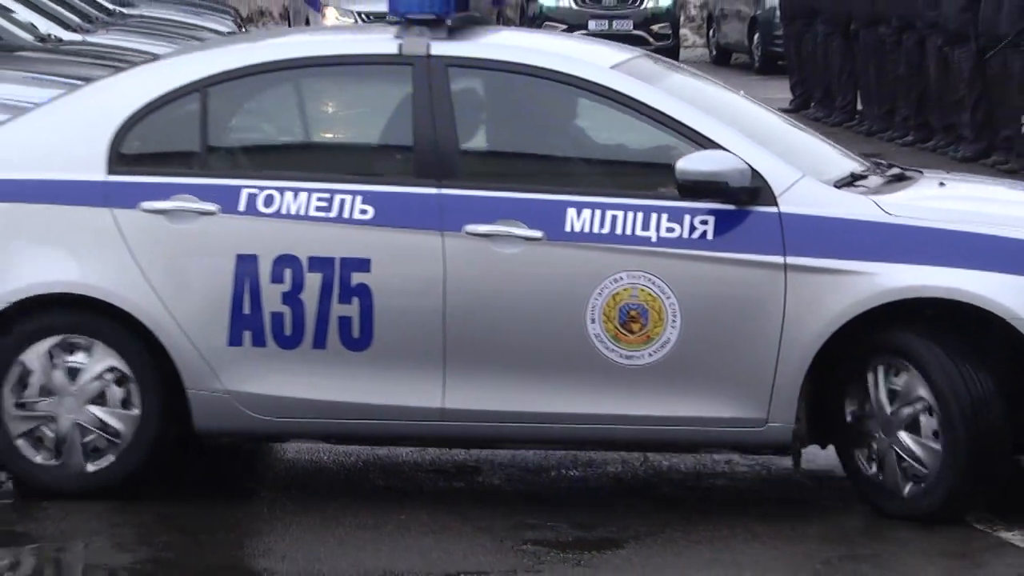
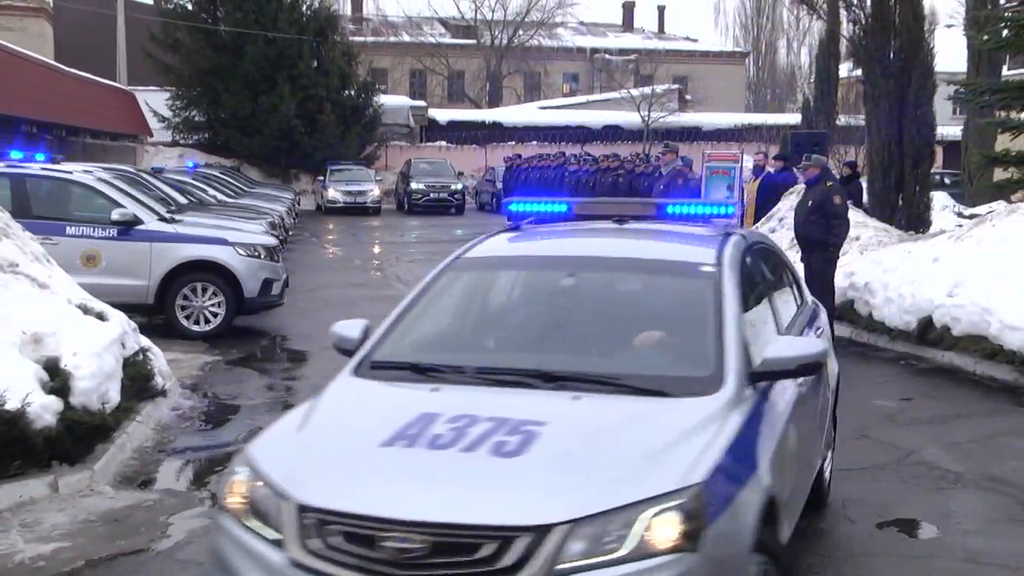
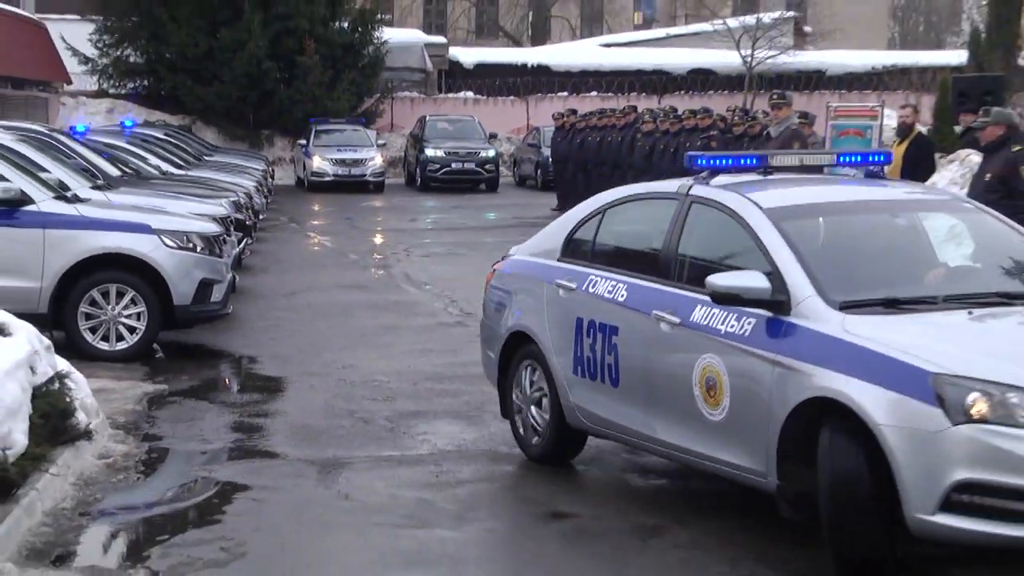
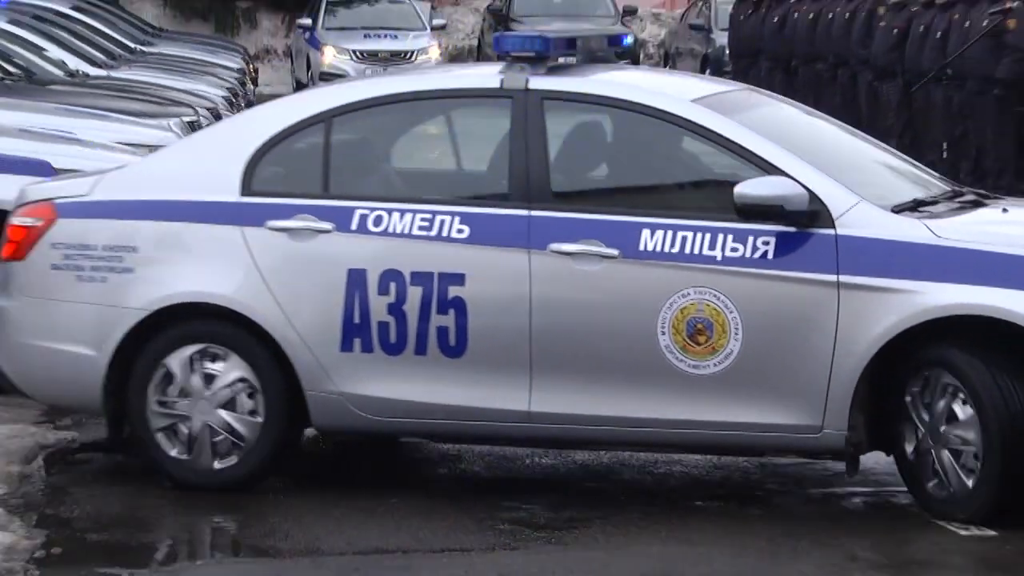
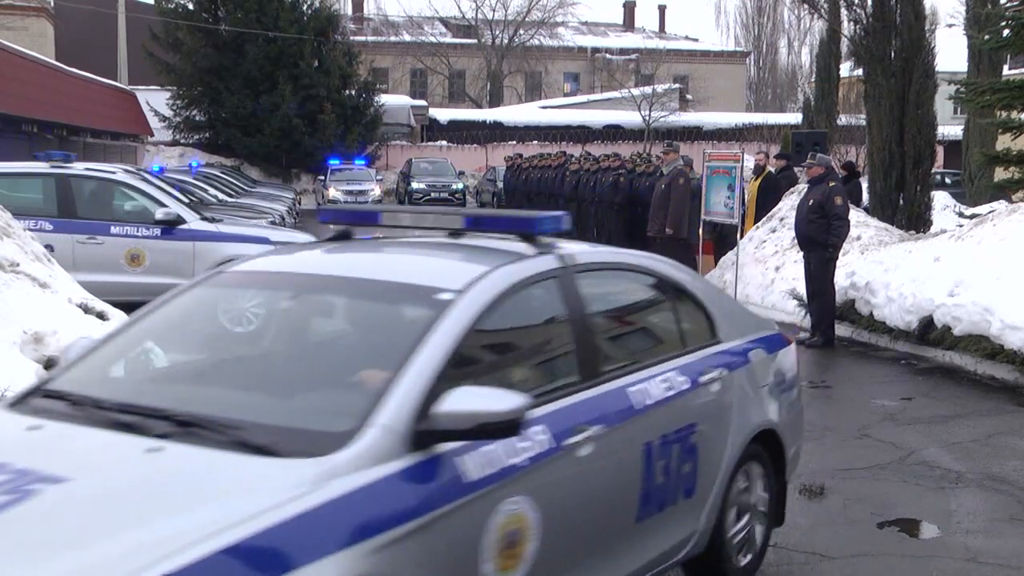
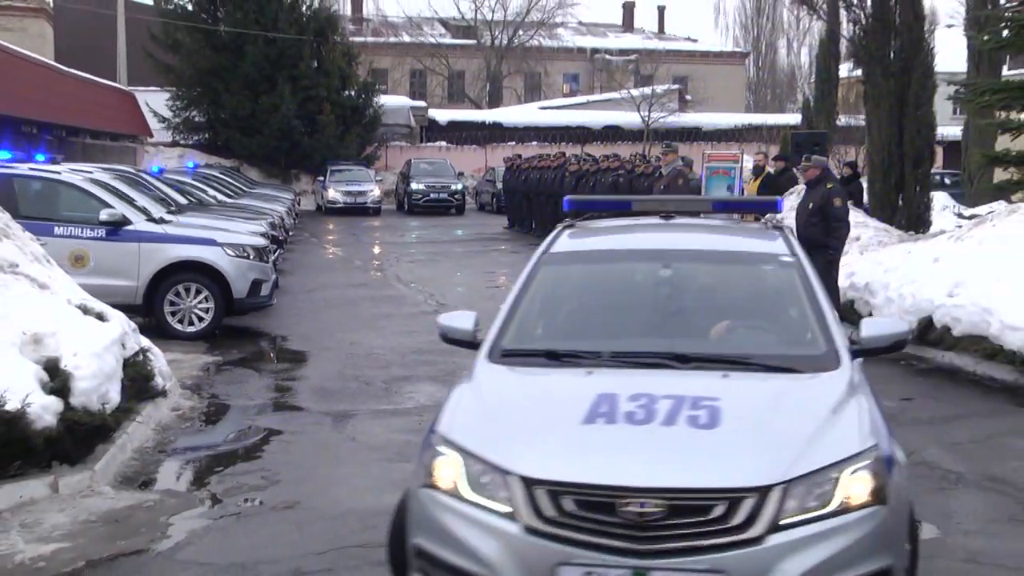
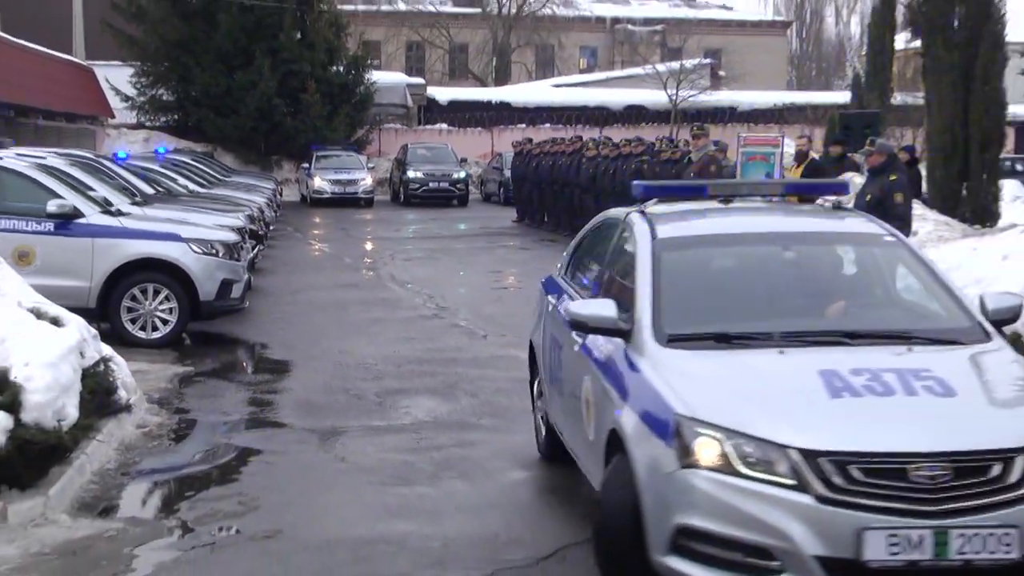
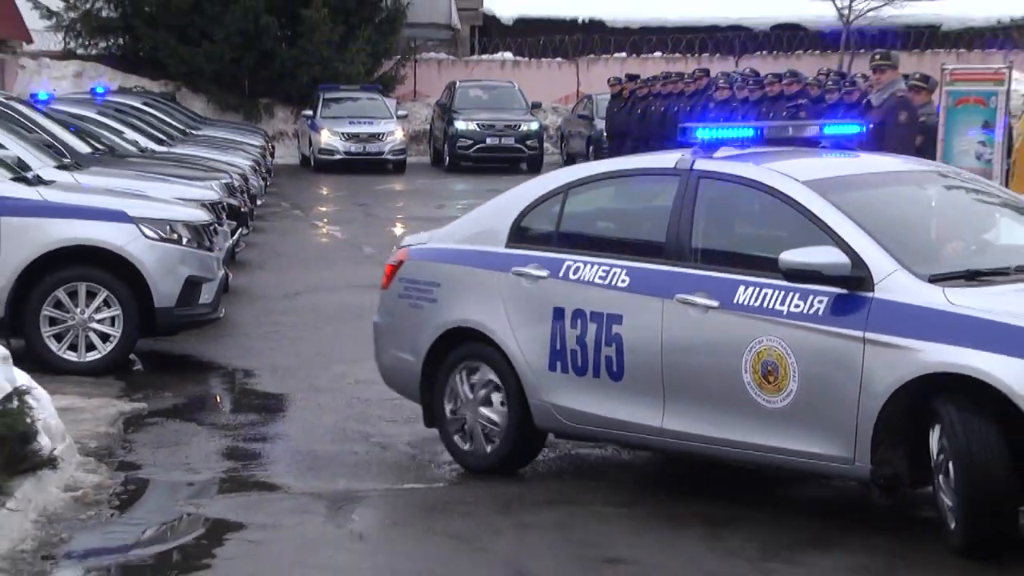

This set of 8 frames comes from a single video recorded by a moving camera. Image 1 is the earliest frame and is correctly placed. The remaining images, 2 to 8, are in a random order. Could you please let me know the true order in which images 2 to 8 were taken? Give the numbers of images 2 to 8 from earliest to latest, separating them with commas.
4, 8, 3, 7, 6, 2, 5
